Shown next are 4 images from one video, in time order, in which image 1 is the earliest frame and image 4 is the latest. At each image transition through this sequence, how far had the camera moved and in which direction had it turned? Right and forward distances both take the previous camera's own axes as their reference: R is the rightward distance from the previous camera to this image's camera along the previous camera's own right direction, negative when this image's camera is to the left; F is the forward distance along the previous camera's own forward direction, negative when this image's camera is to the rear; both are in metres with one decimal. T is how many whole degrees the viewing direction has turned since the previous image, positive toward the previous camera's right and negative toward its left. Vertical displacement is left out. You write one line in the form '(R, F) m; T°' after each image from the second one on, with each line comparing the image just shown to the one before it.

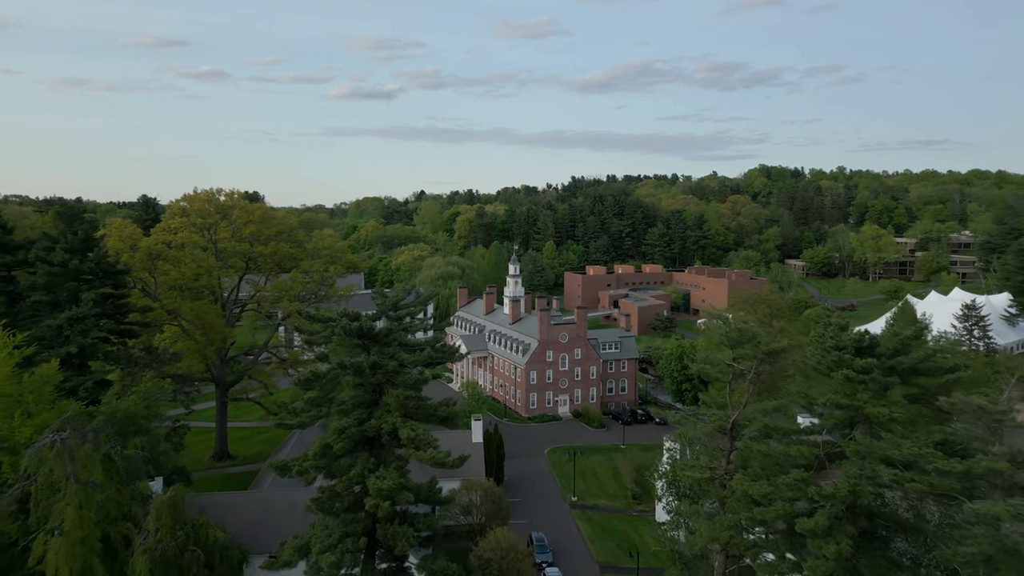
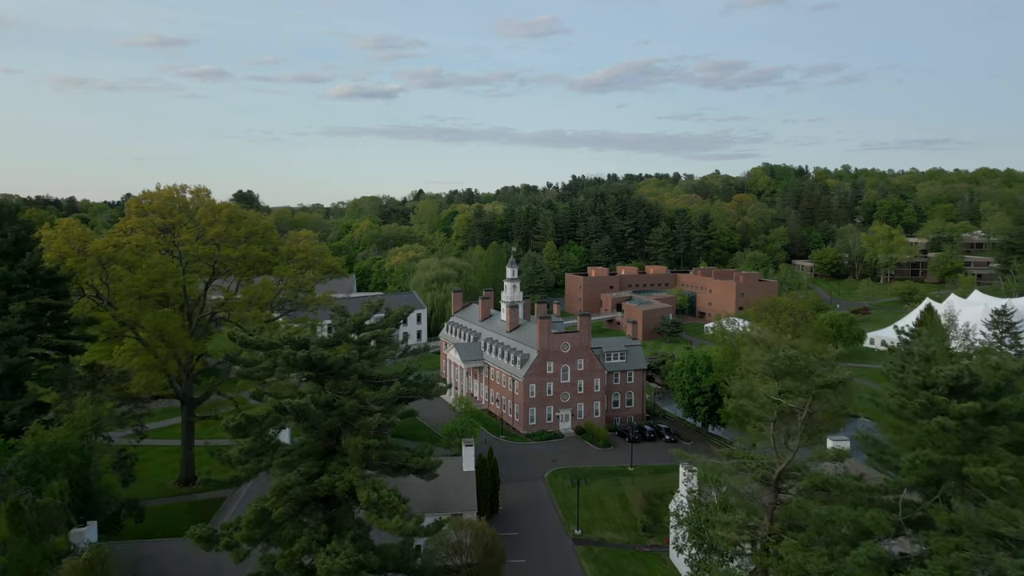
(+0.2, +4.2) m; 0°
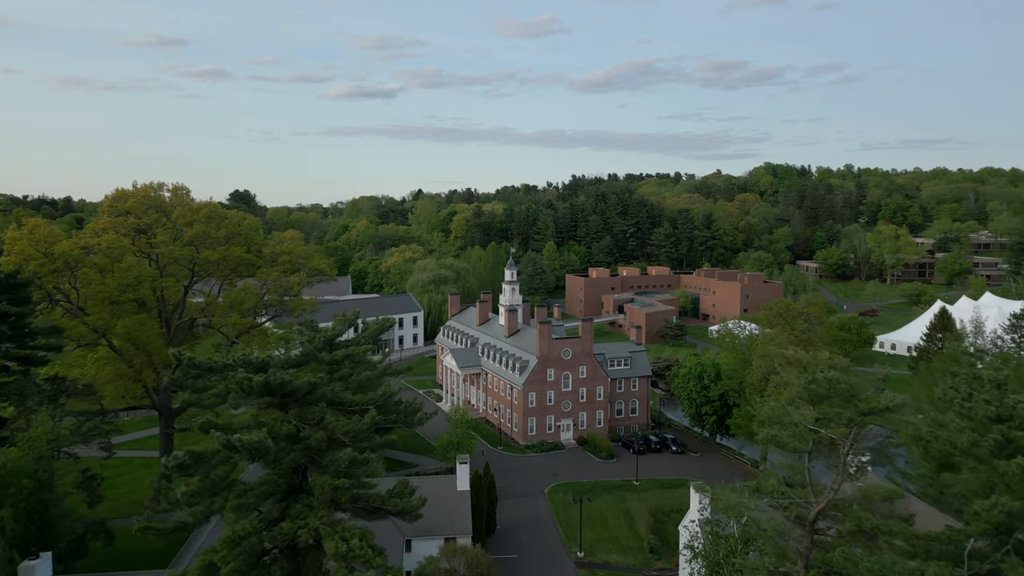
(+0.1, +2.3) m; 0°
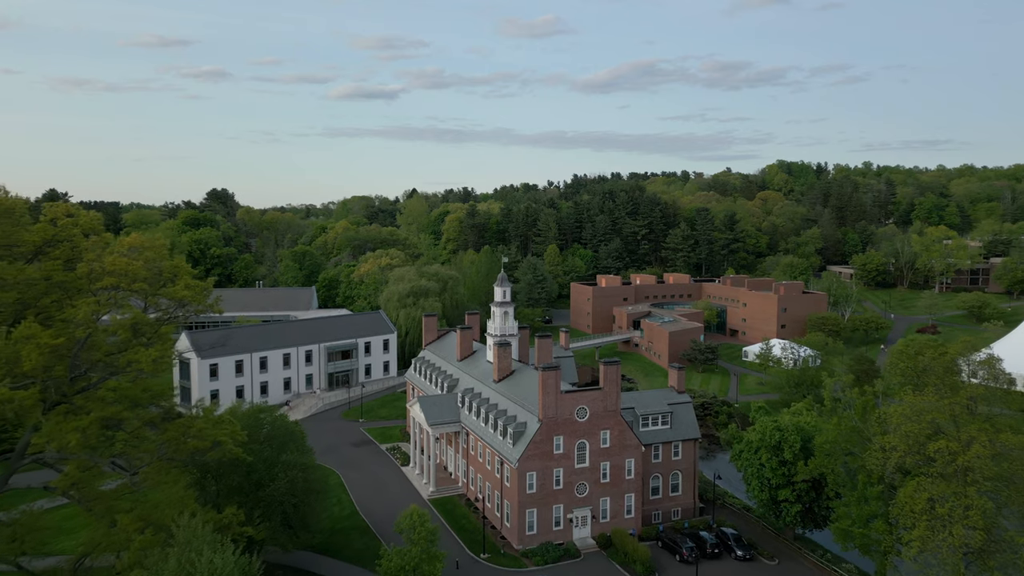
(+0.4, +14.6) m; 0°
